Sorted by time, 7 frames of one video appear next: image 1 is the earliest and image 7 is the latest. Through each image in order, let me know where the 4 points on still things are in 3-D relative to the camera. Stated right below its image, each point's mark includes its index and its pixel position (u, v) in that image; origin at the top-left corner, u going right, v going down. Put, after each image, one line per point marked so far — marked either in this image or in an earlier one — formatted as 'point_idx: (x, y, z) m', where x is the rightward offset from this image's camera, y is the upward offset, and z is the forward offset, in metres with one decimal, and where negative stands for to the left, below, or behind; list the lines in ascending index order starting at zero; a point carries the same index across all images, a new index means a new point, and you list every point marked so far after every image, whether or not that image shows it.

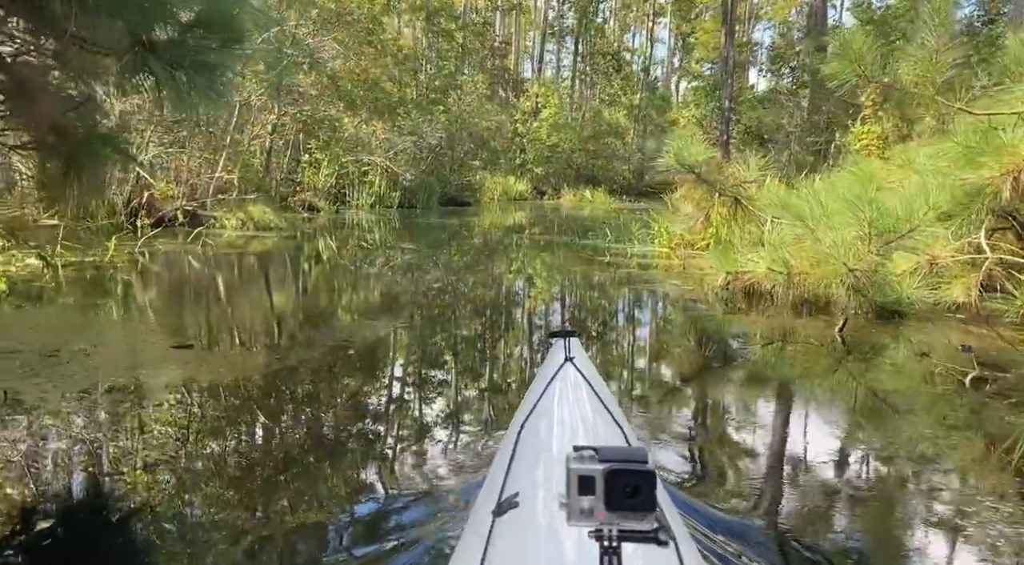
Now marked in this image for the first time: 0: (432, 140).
0: (-1.6, +2.6, +16.3) m
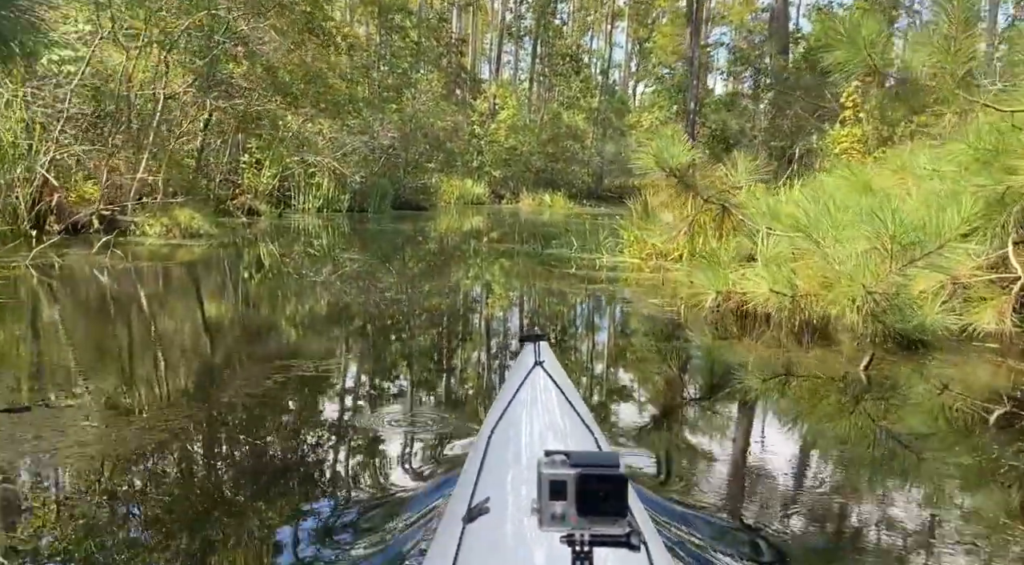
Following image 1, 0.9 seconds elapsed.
0: (-2.3, +2.5, +15.8) m
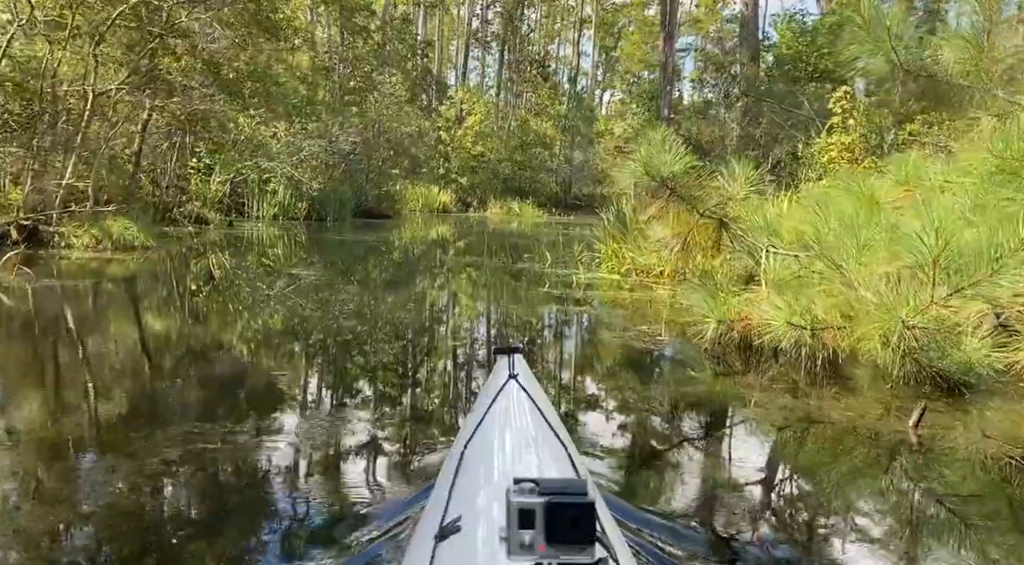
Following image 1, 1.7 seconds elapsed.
0: (-2.9, +2.4, +15.3) m
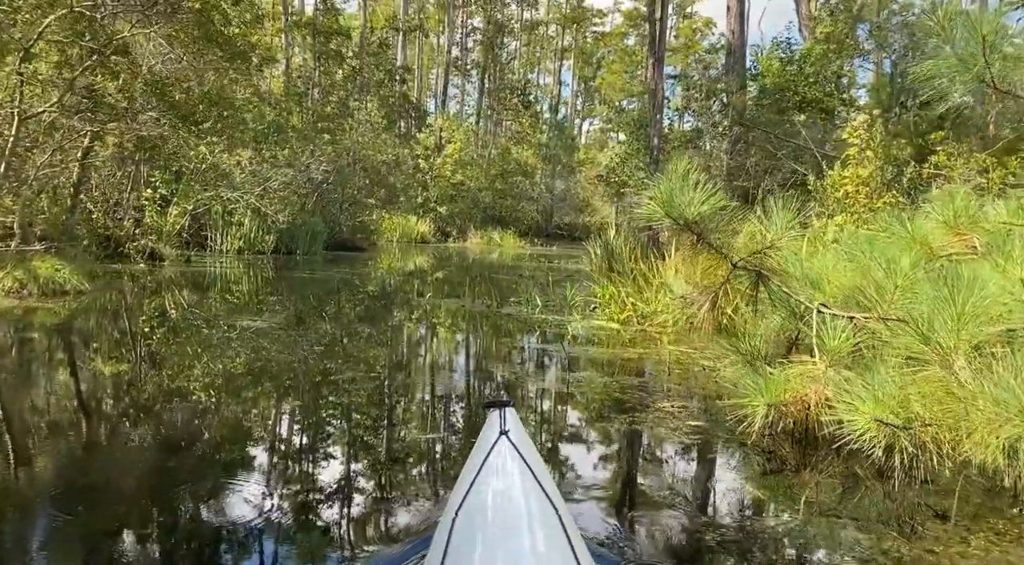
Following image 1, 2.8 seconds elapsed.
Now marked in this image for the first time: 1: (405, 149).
0: (-3.2, +1.8, +14.8) m
1: (-2.4, +3.0, +19.5) m
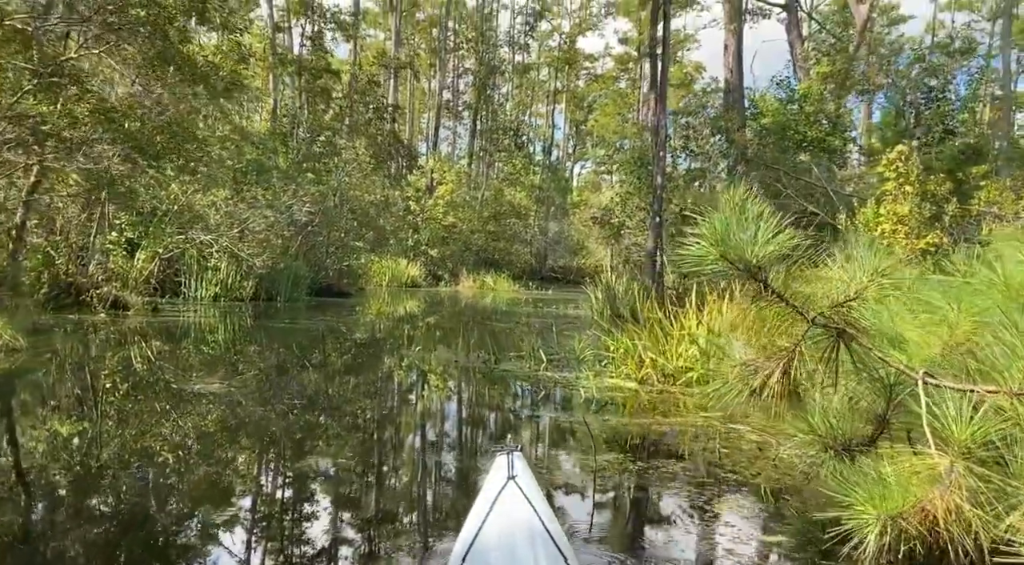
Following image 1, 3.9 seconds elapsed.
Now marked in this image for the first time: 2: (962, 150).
0: (-3.3, +1.1, +14.3) m
1: (-2.6, +2.0, +19.1) m
2: (+5.5, +1.6, +10.8) m
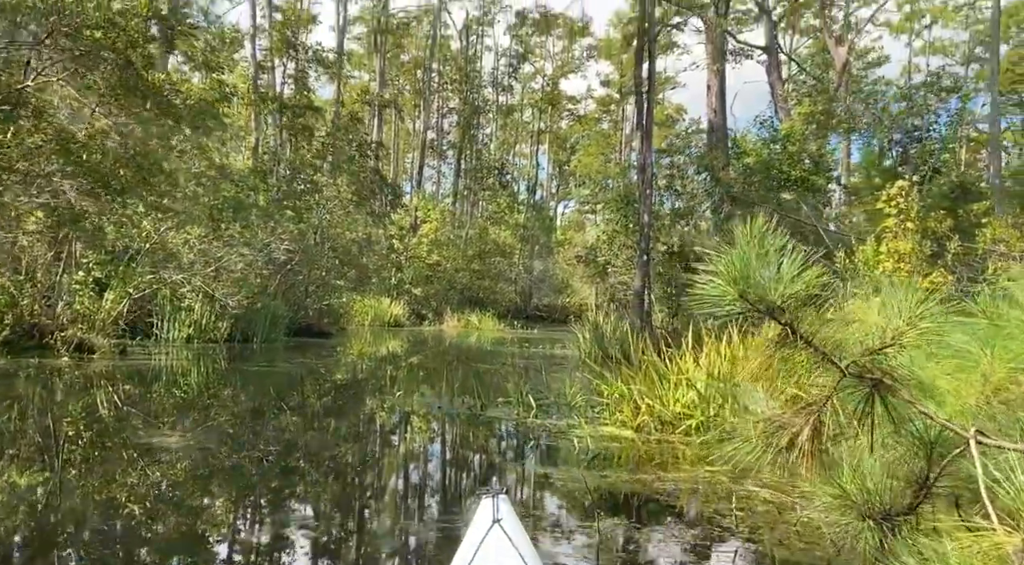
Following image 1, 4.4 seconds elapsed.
0: (-3.6, +0.4, +14.1) m
1: (-2.9, +1.2, +18.9) m
2: (+5.3, +1.1, +10.8) m
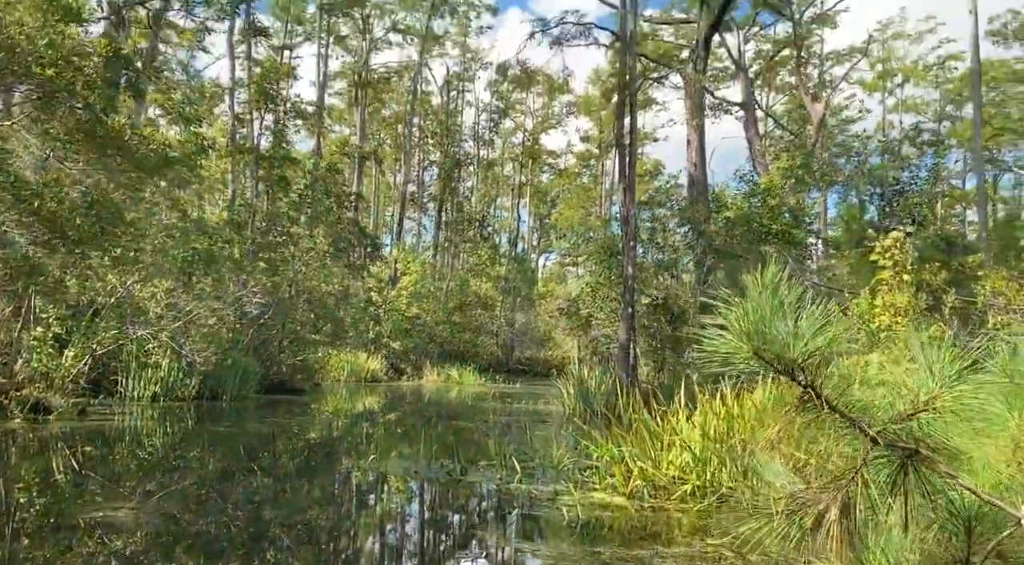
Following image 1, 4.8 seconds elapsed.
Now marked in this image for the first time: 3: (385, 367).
0: (-3.8, -0.4, +13.8) m
1: (-3.3, 0.0, +18.7) m
2: (+5.1, +0.5, +10.7) m
3: (-2.8, -1.9, +19.9) m
